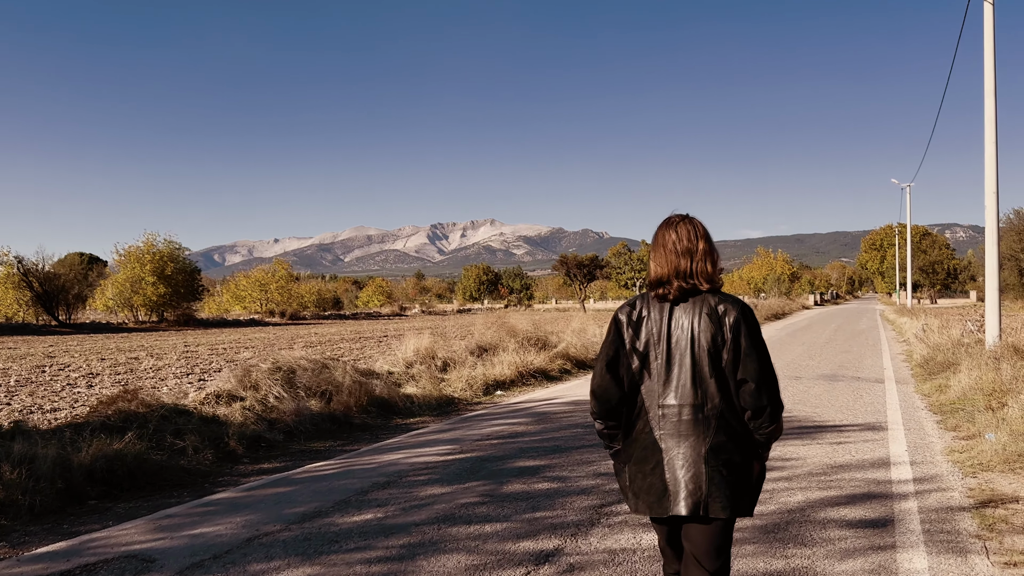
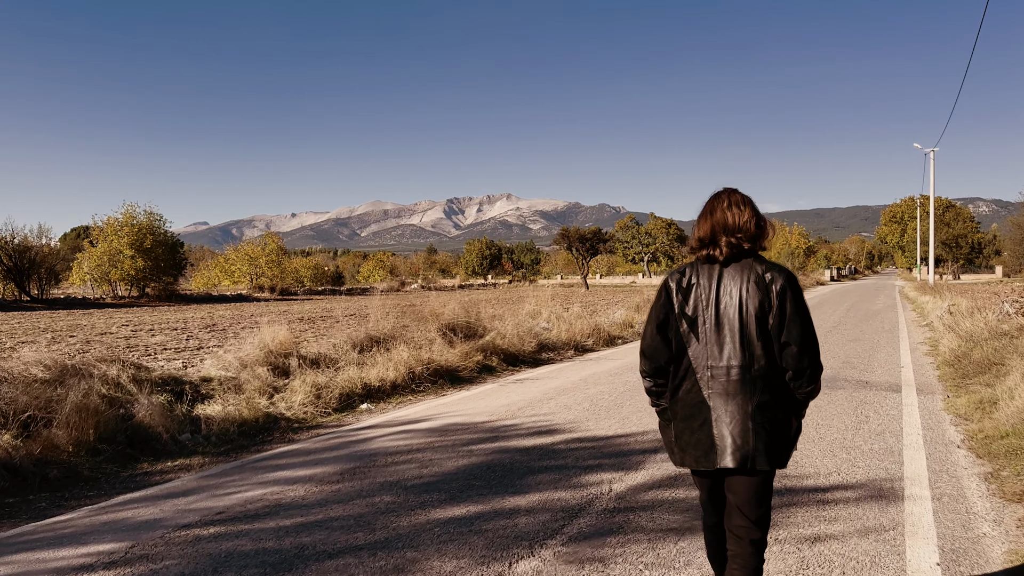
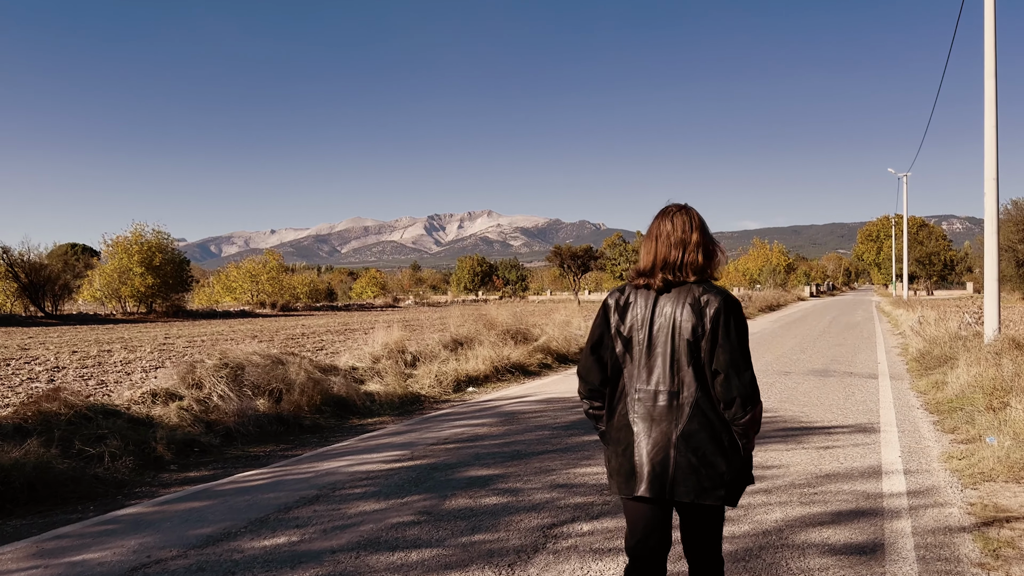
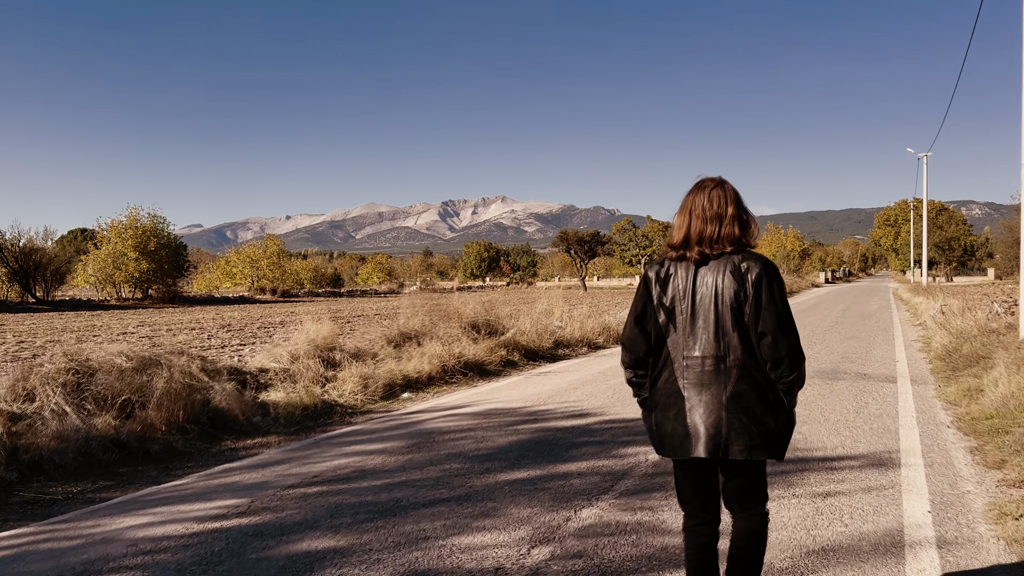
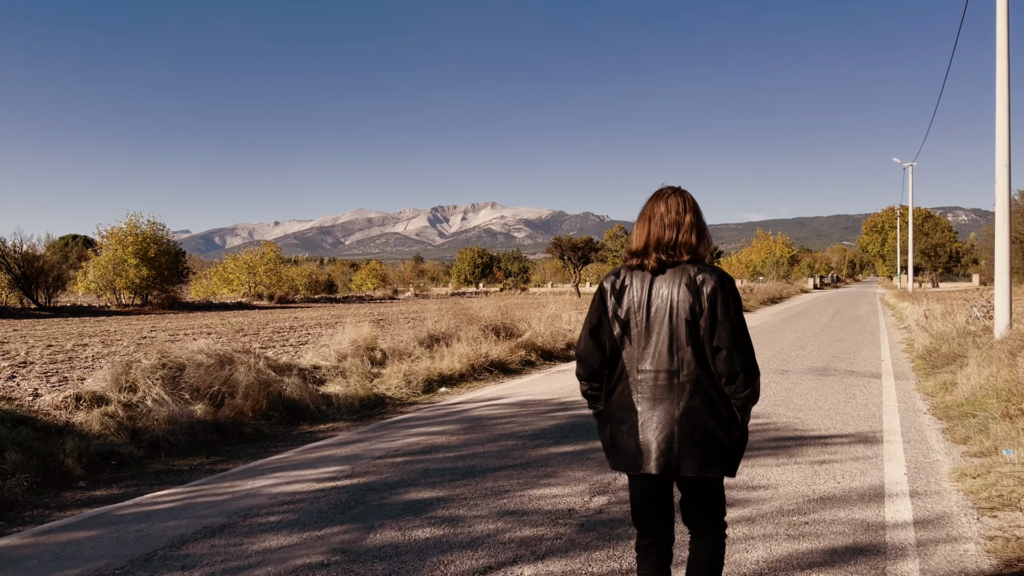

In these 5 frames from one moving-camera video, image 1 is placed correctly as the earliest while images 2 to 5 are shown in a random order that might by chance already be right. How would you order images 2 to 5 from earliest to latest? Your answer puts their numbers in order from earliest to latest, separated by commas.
3, 5, 4, 2
